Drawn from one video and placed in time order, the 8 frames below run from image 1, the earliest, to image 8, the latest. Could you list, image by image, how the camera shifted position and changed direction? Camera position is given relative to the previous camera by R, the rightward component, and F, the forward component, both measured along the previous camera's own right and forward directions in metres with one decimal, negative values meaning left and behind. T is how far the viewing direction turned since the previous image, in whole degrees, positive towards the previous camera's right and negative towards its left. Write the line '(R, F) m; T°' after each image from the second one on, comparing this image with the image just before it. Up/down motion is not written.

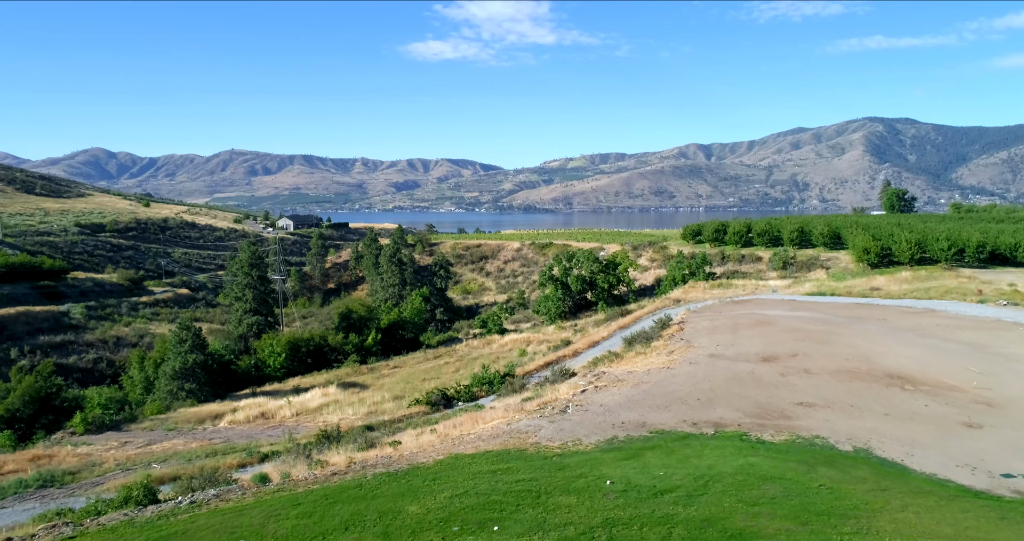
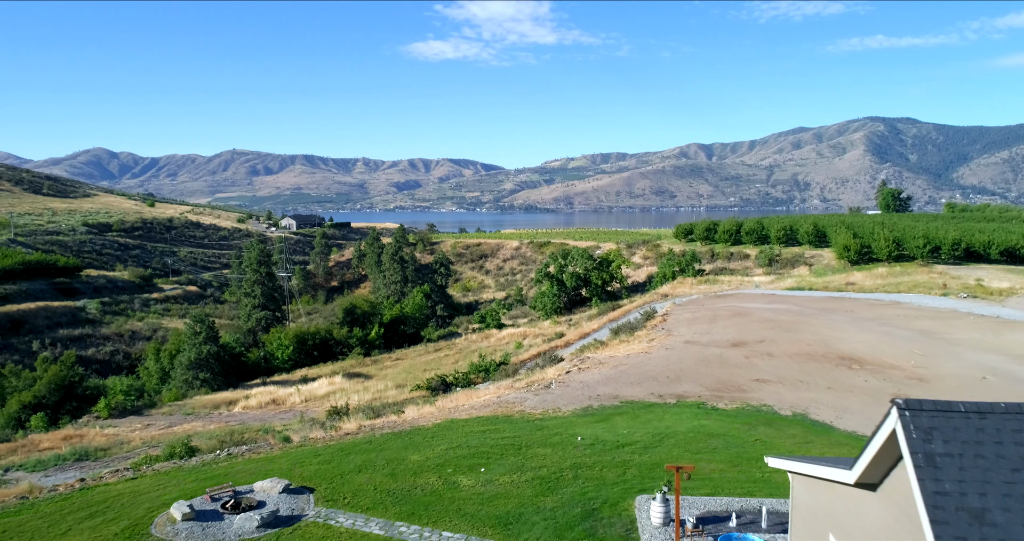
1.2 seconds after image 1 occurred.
(+0.4, -2.2) m; 0°
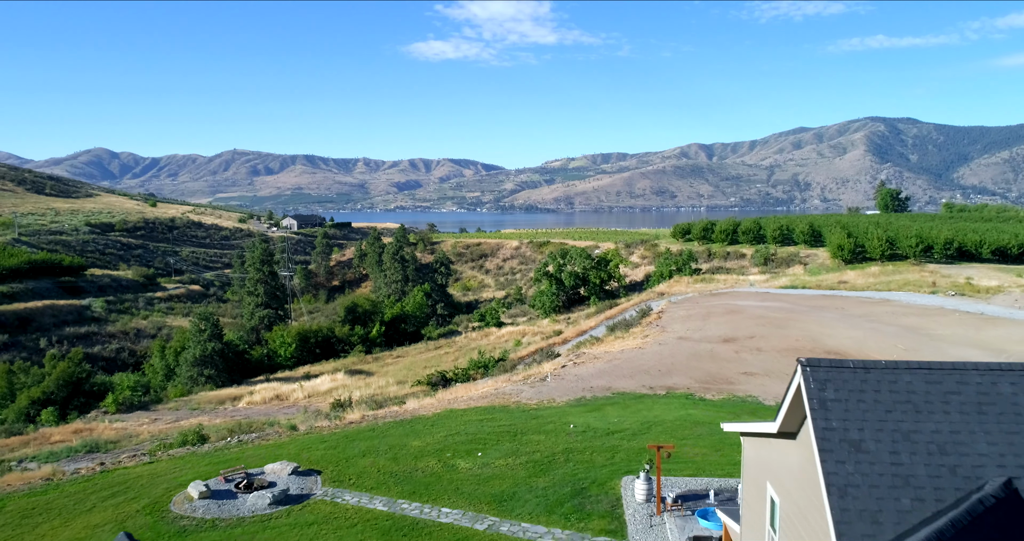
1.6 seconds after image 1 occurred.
(+0.1, -0.7) m; 0°
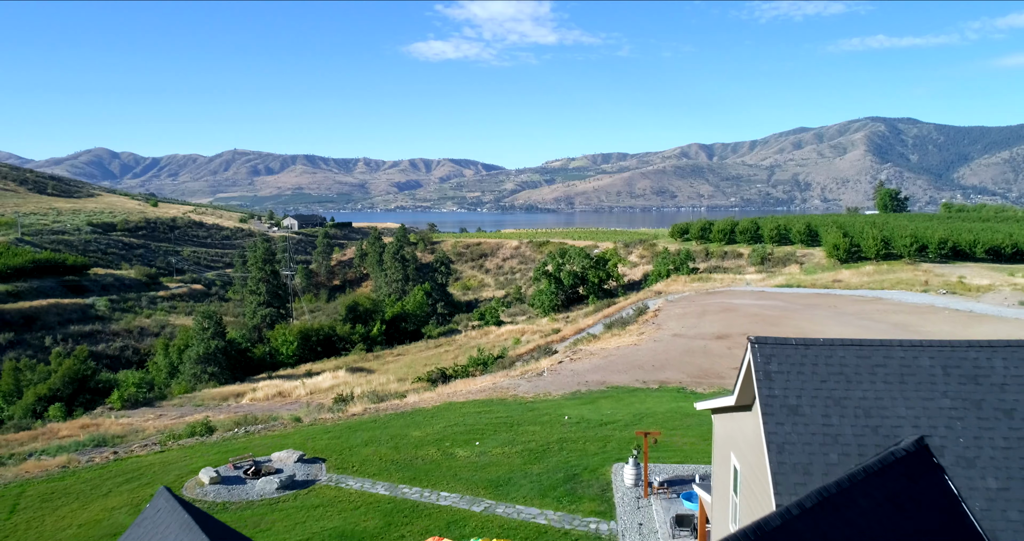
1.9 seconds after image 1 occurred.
(+0.1, -0.6) m; 0°
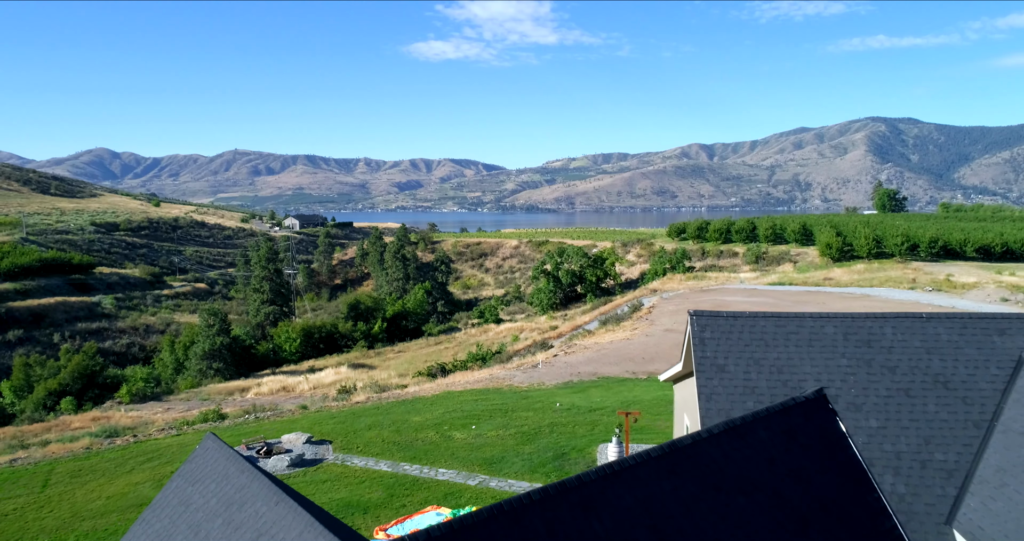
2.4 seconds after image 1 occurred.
(+0.2, -0.9) m; 0°
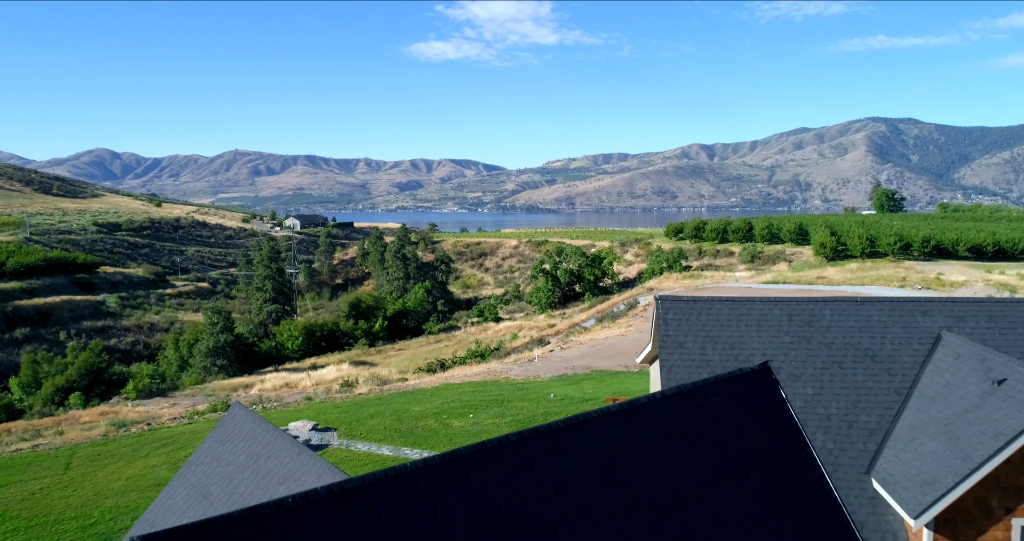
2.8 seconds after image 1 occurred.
(+0.1, -0.7) m; 0°
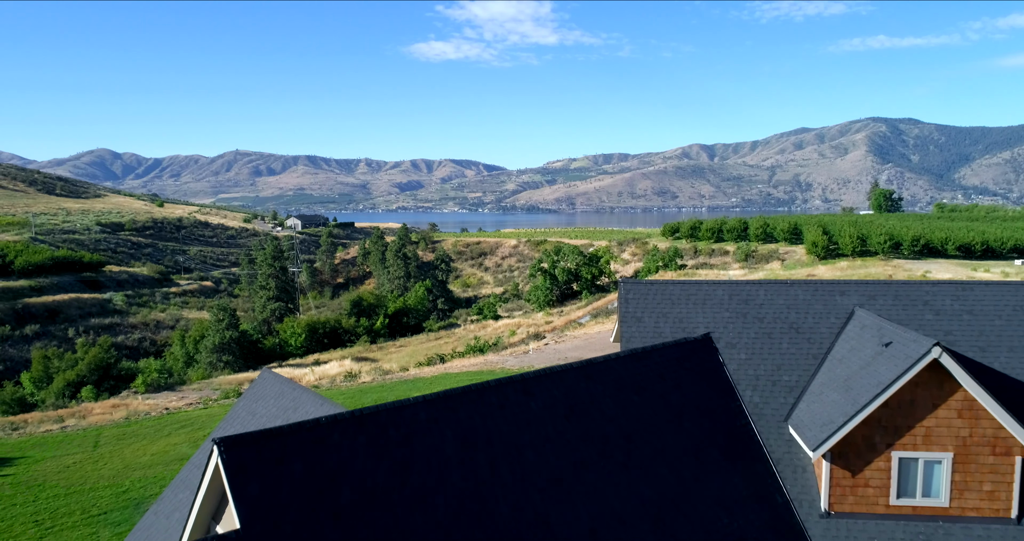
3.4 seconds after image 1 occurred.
(+0.2, -1.1) m; 0°
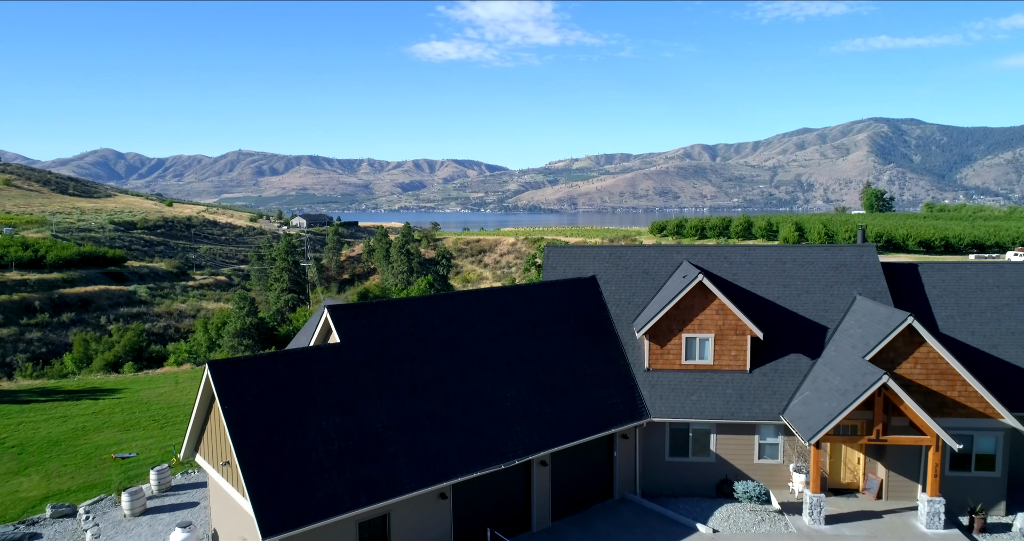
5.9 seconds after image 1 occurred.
(+0.7, -4.4) m; 0°
